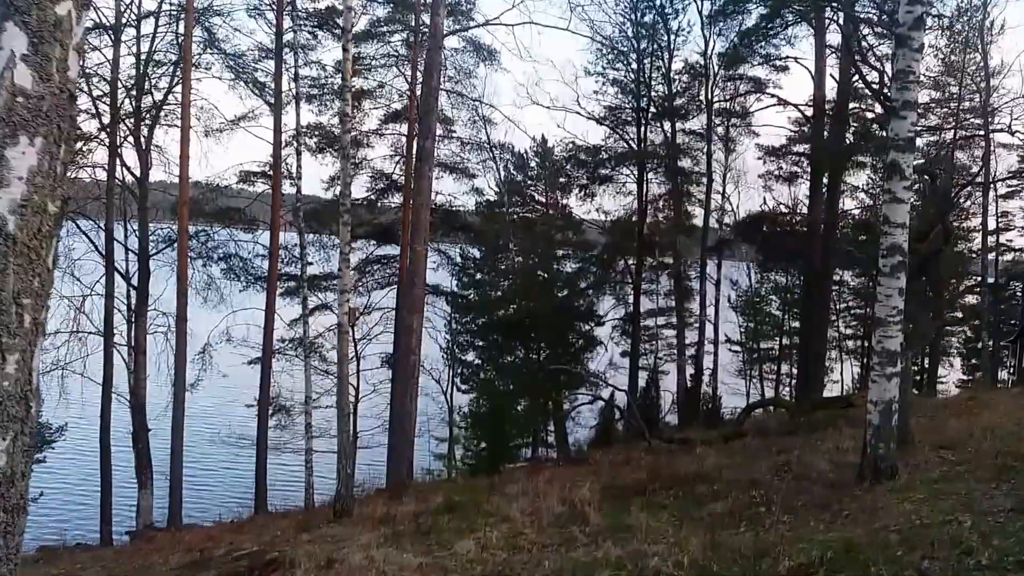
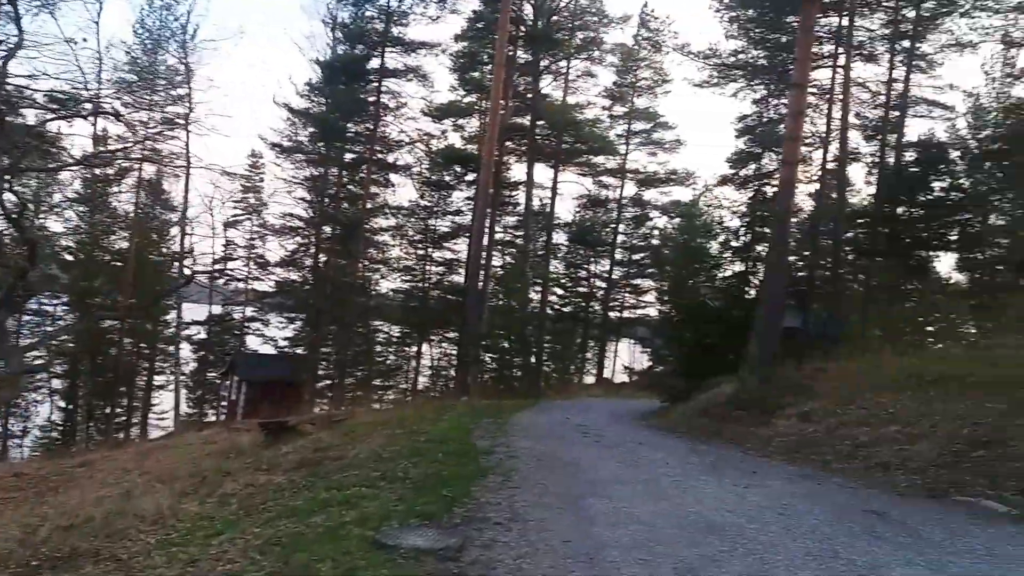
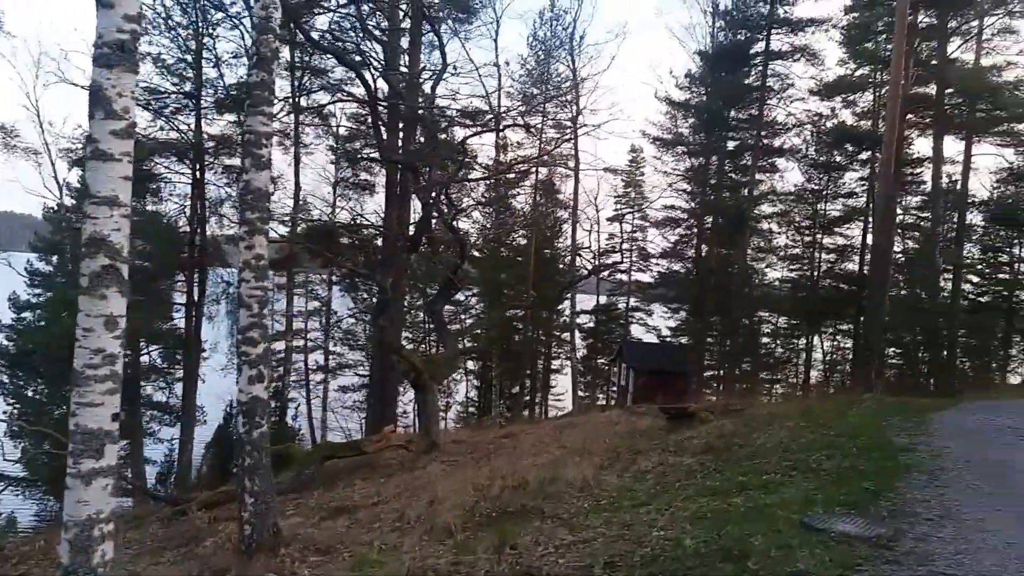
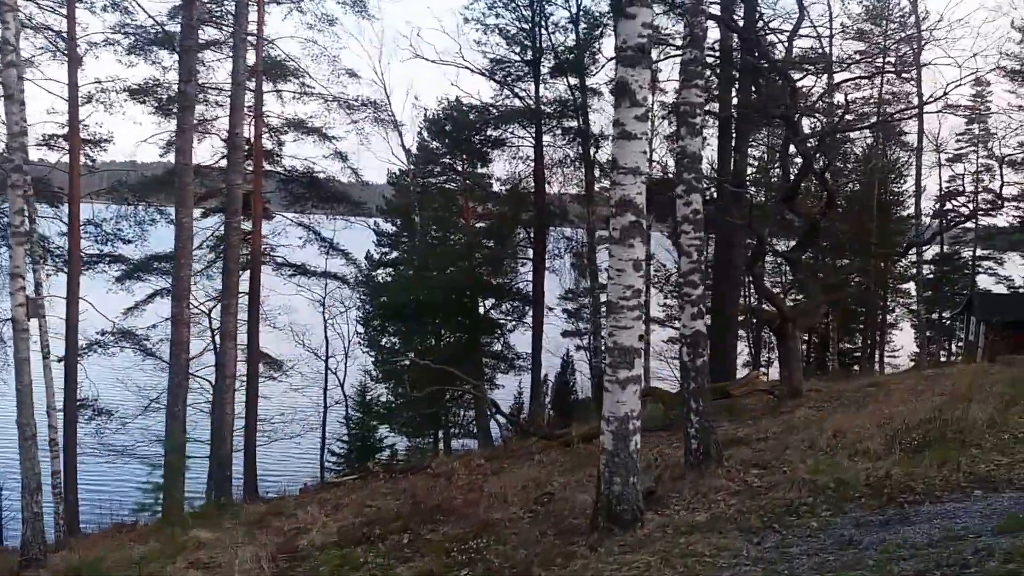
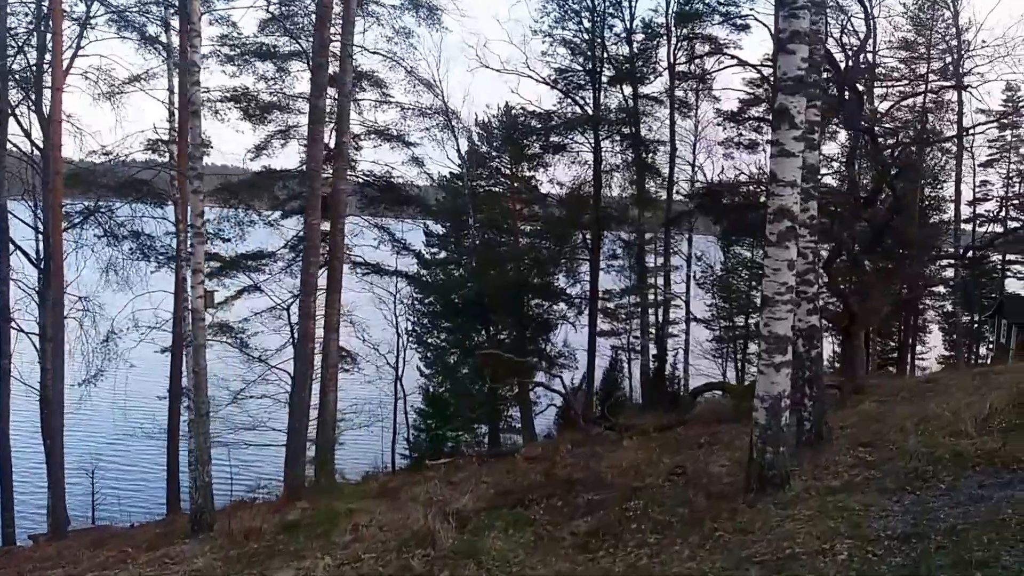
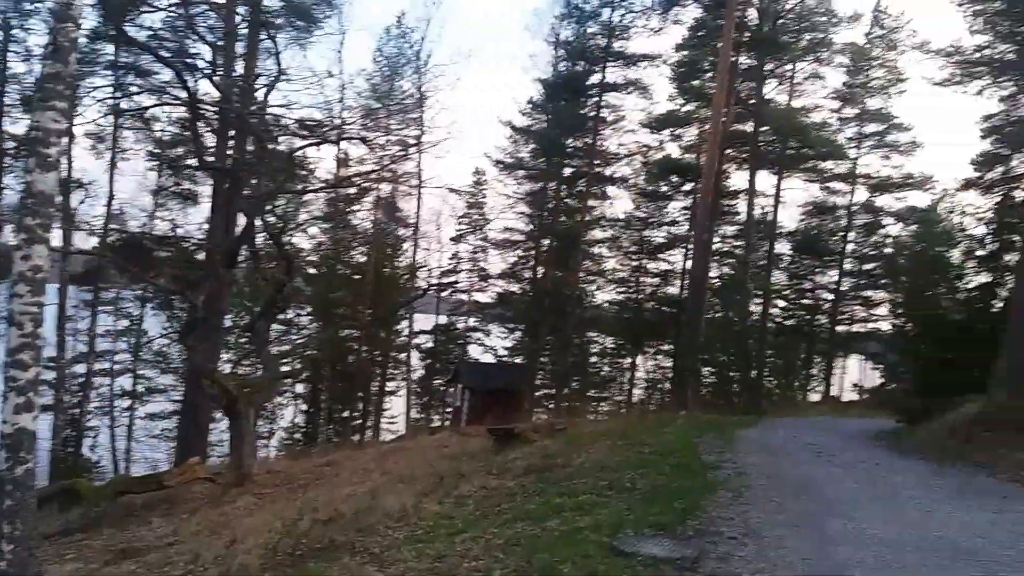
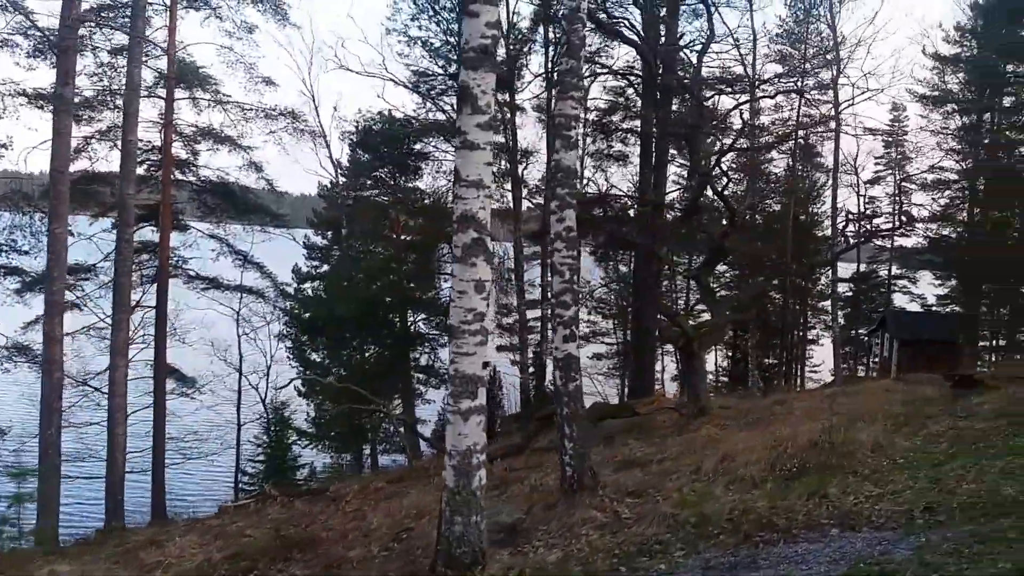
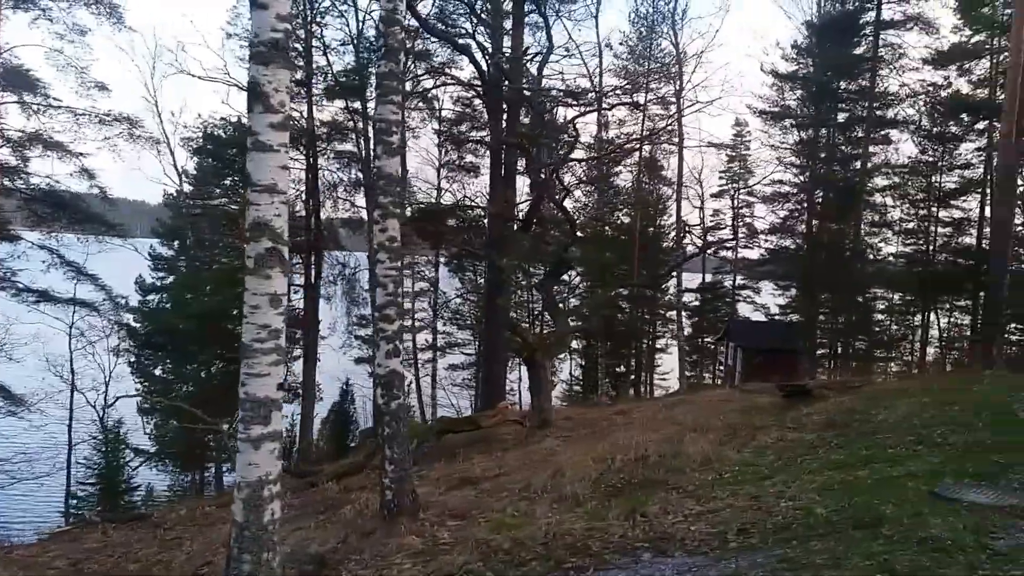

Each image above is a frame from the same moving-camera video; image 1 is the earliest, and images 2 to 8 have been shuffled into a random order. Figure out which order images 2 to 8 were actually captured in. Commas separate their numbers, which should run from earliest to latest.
5, 4, 7, 8, 3, 6, 2
